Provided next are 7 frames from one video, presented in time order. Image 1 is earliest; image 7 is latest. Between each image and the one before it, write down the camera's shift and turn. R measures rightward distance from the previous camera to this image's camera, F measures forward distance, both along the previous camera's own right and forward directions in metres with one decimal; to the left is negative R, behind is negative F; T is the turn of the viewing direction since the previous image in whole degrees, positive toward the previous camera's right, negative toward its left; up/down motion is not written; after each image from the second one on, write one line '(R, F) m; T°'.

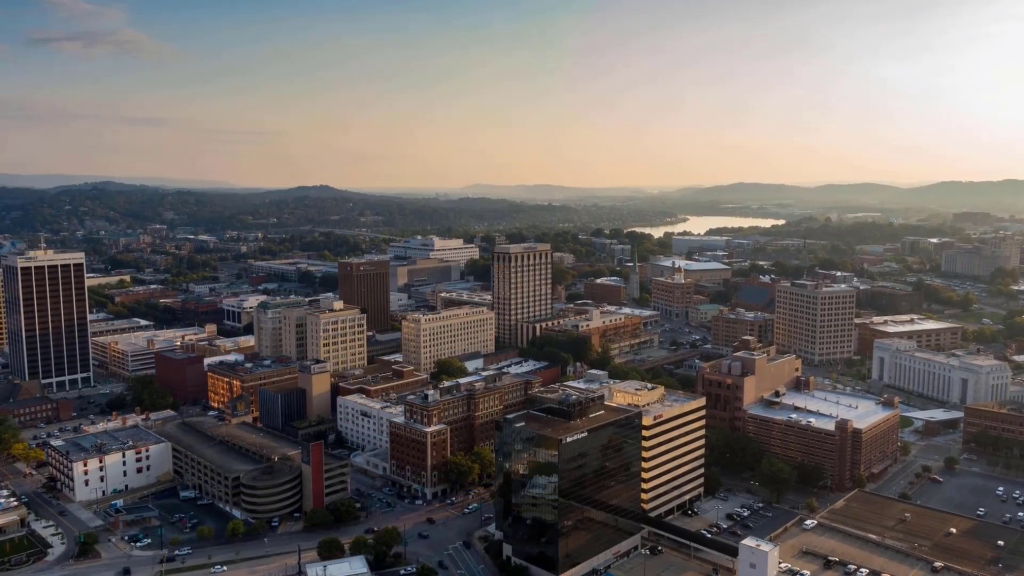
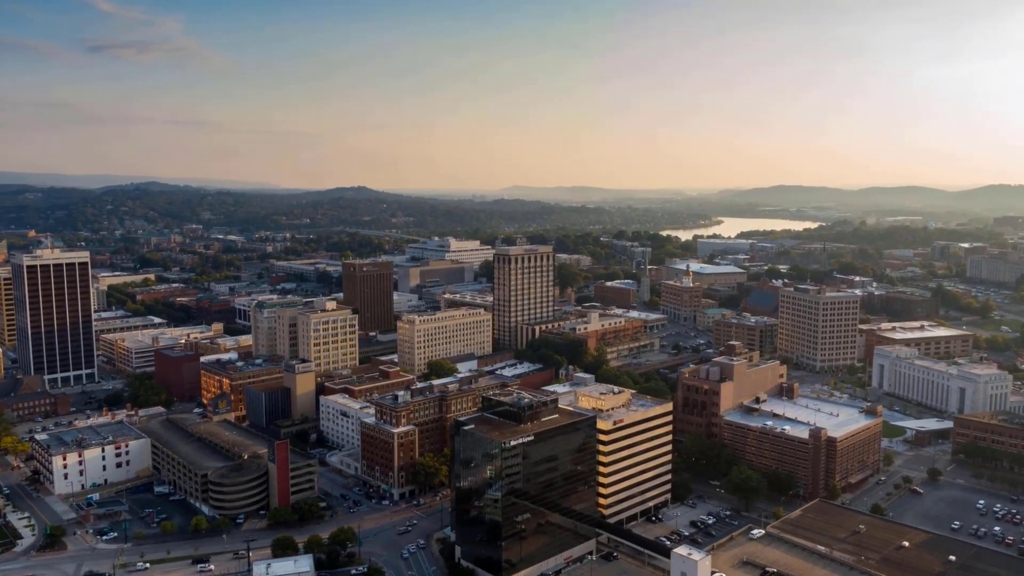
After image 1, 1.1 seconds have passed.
(+3.9, +0.1) m; -3°
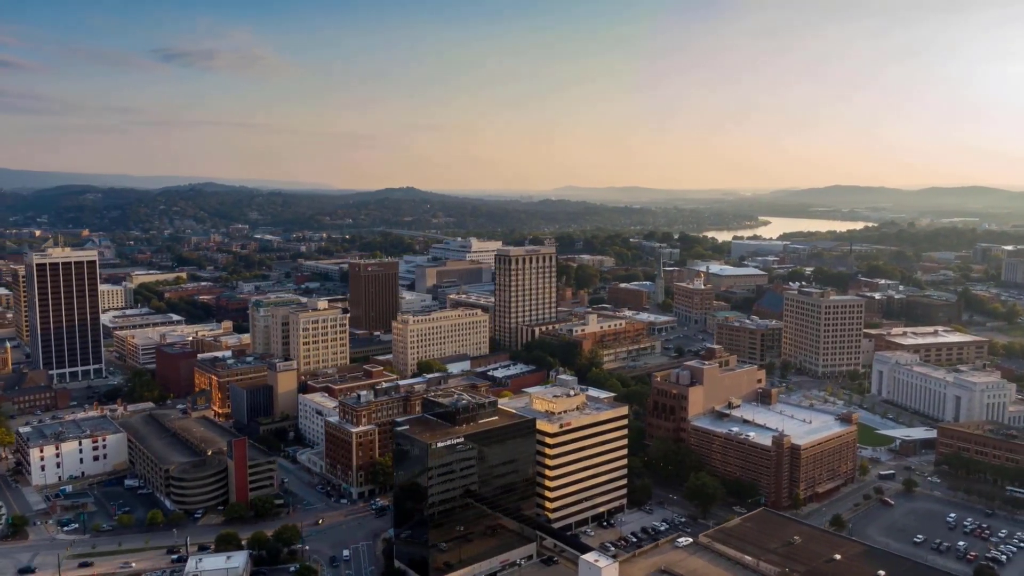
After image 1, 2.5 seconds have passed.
(+5.2, +0.3) m; -4°
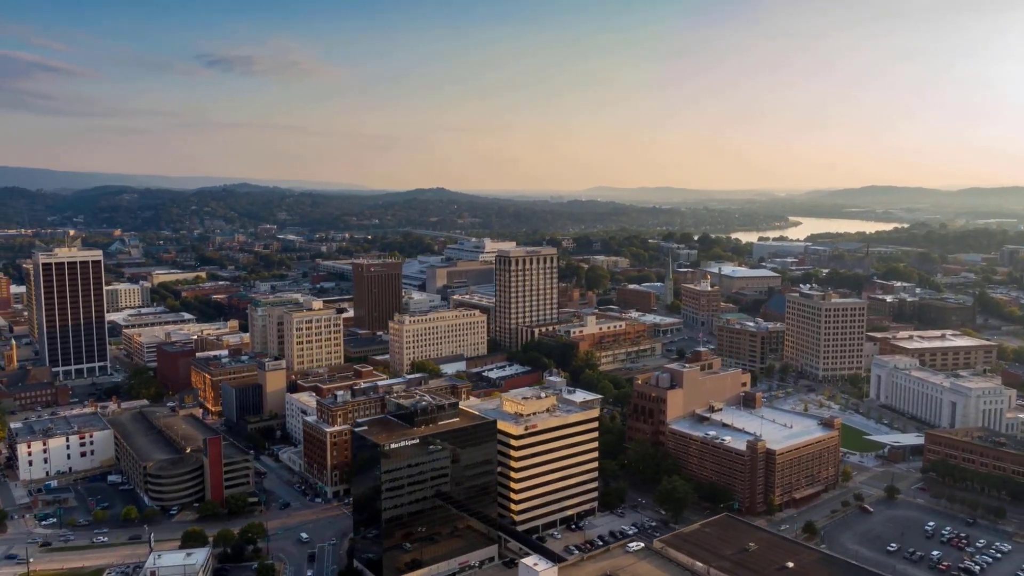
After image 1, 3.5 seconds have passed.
(+3.3, +0.2) m; -2°
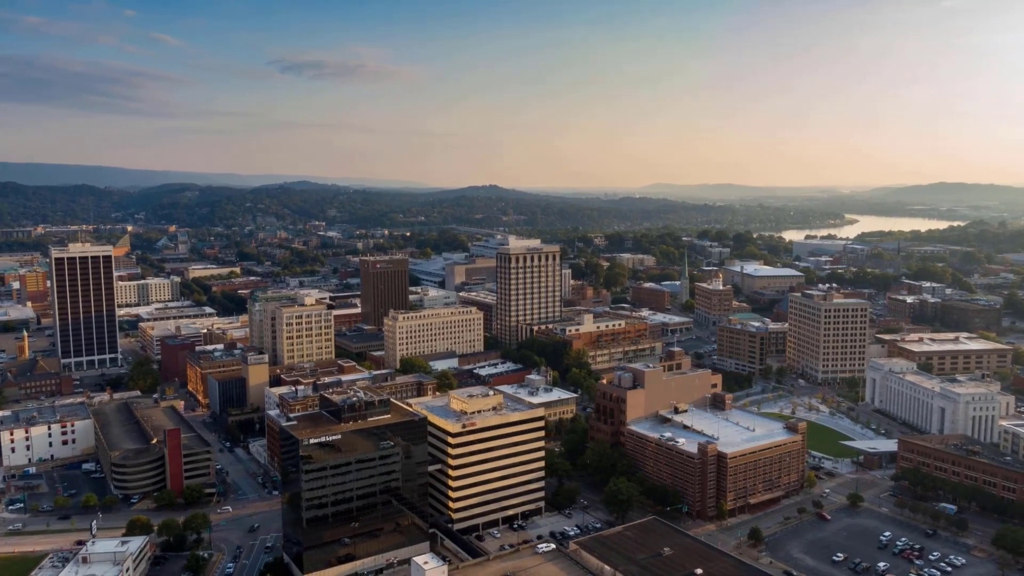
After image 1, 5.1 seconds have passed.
(+5.8, +0.4) m; -4°
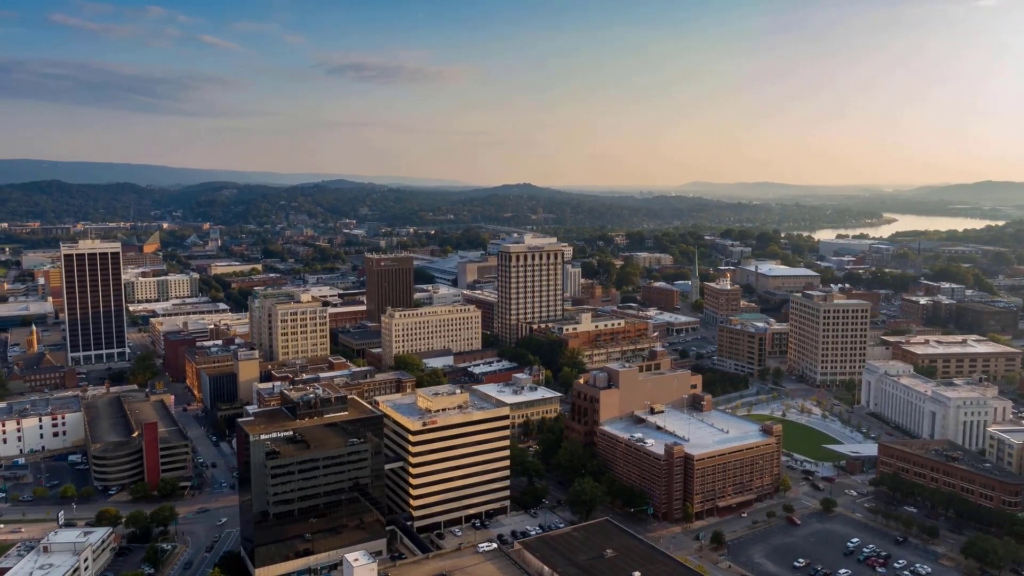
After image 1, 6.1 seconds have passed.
(+3.7, +0.2) m; -3°
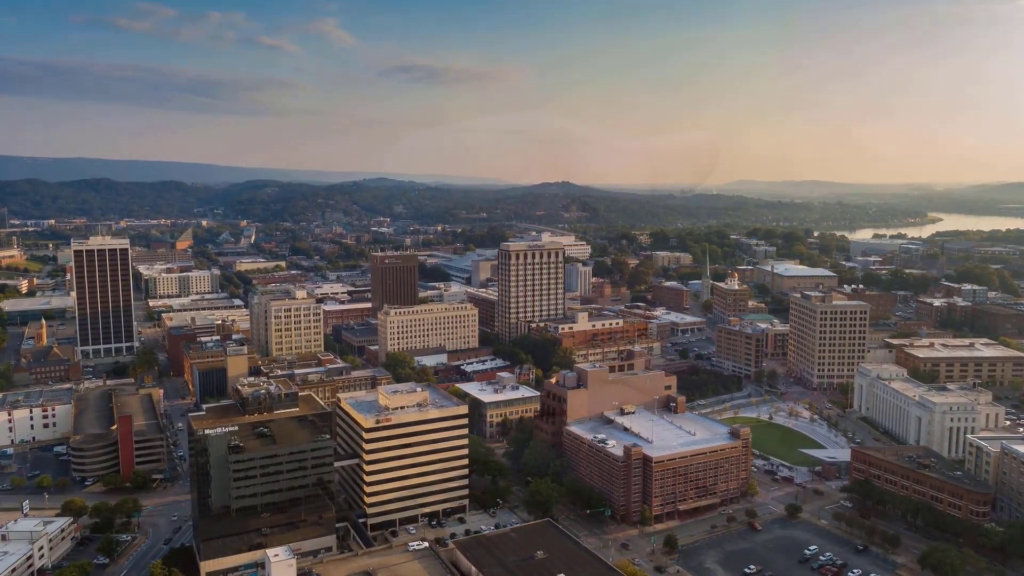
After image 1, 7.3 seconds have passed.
(+4.3, +0.3) m; -3°
